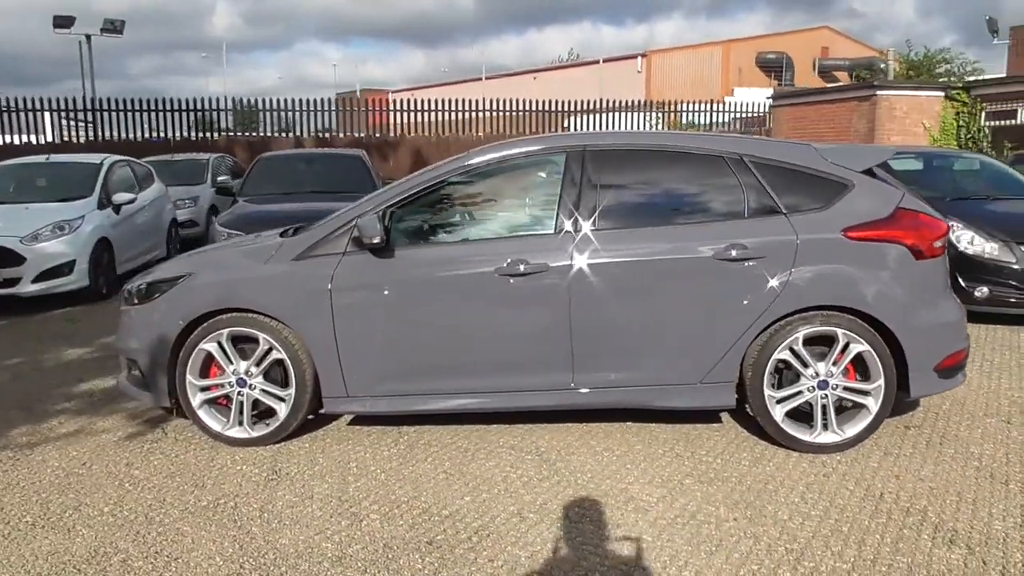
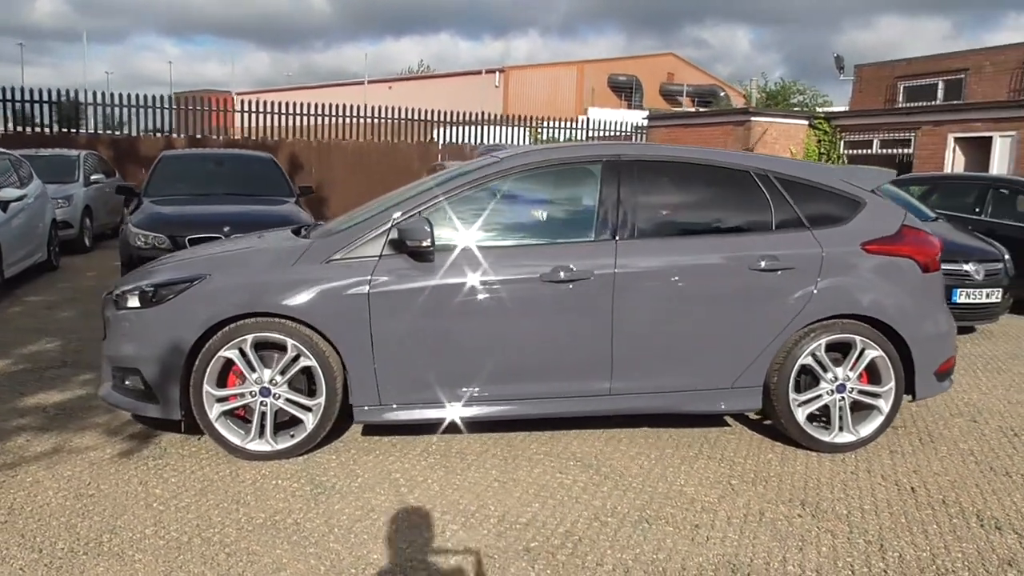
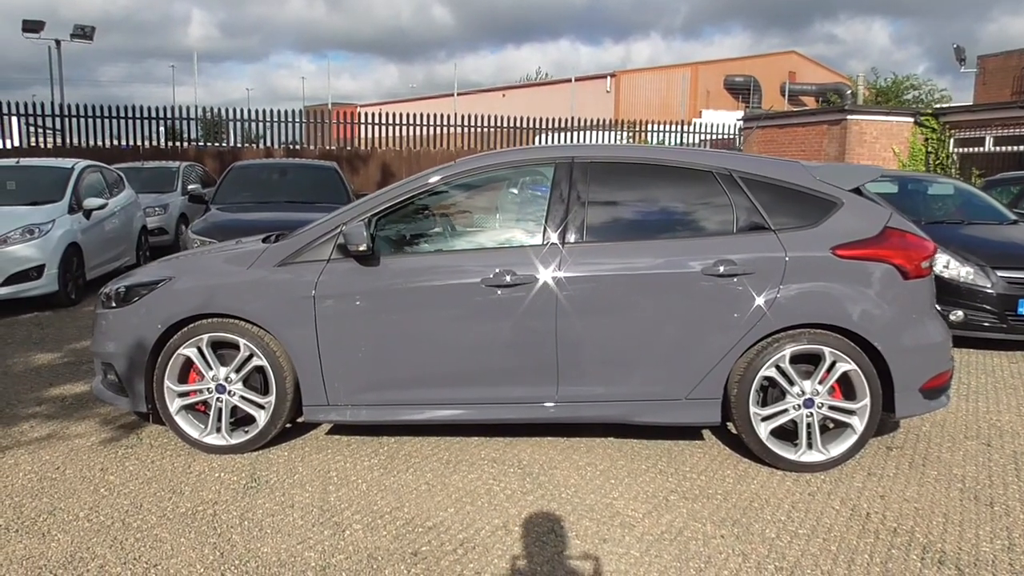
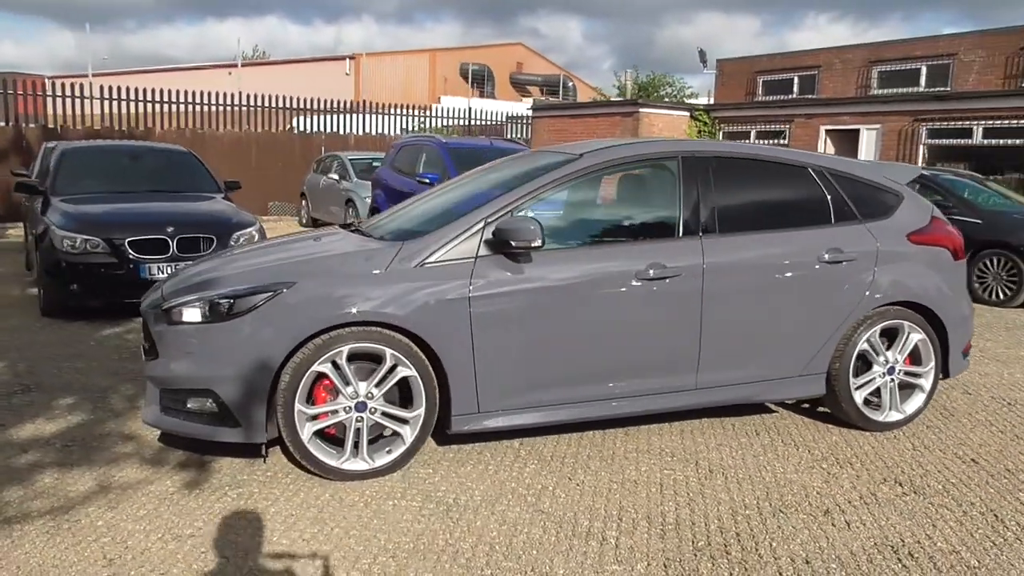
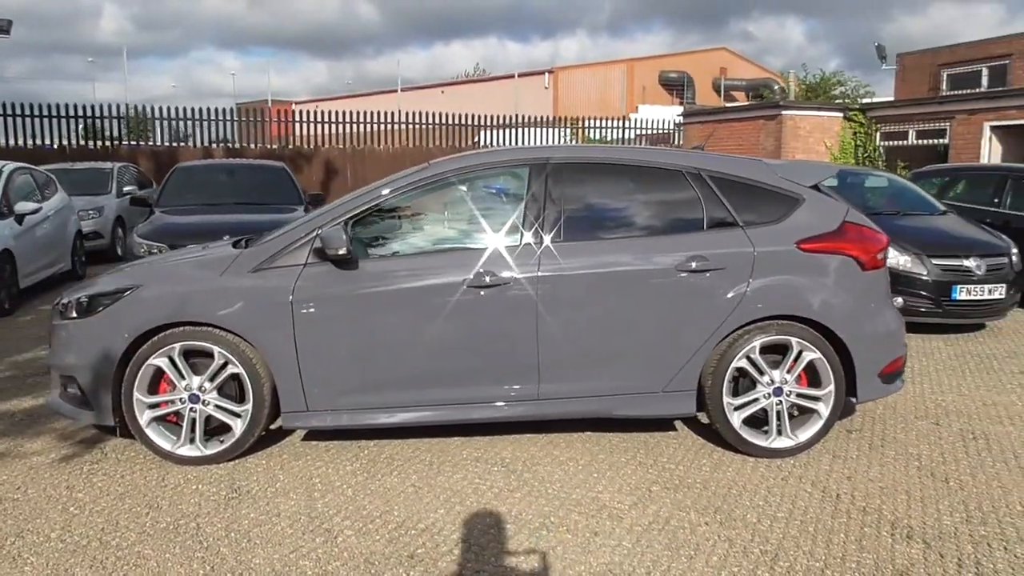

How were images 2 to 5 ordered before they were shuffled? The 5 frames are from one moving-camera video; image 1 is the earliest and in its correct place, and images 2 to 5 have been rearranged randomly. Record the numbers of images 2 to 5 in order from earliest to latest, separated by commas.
5, 3, 2, 4
